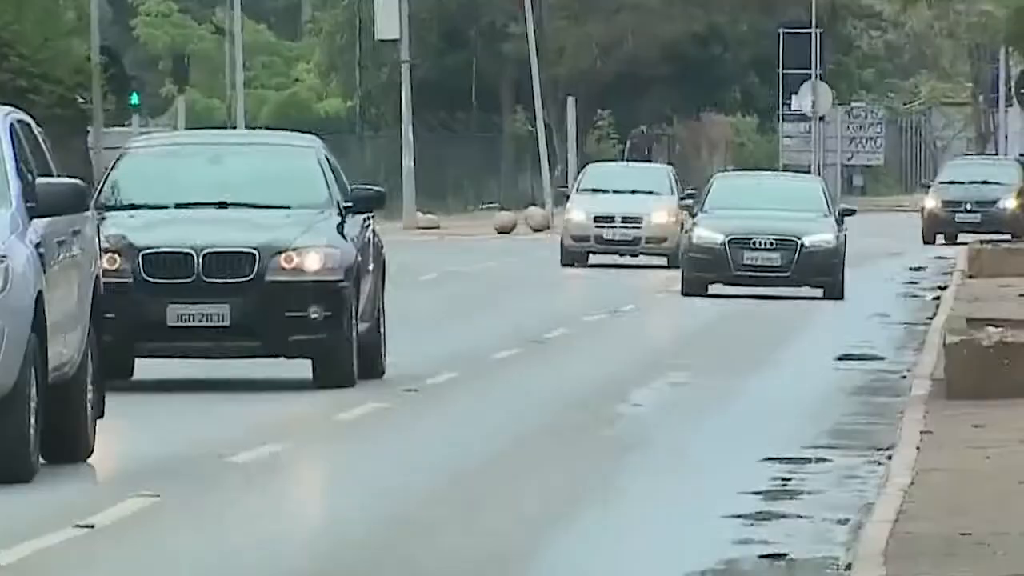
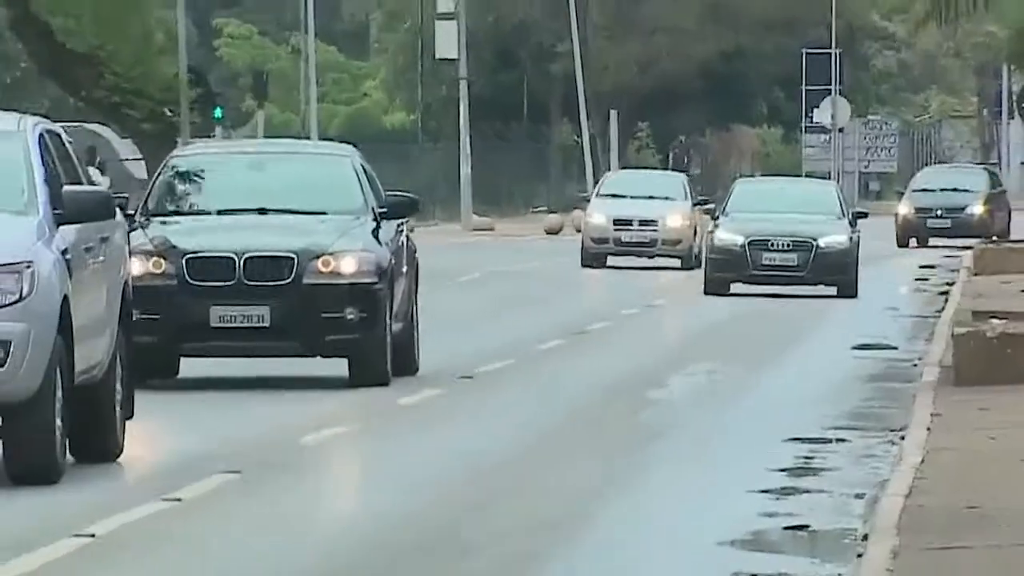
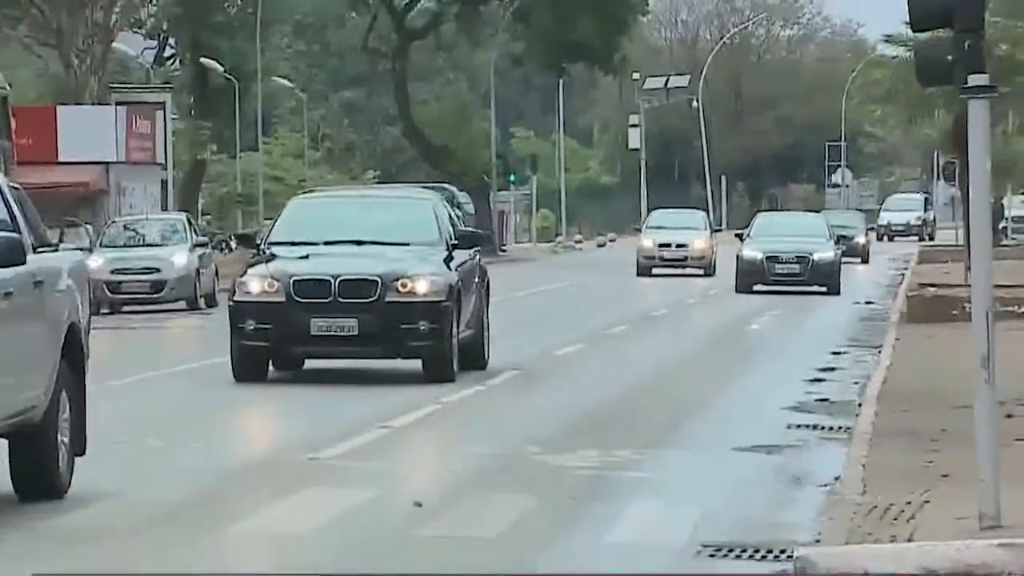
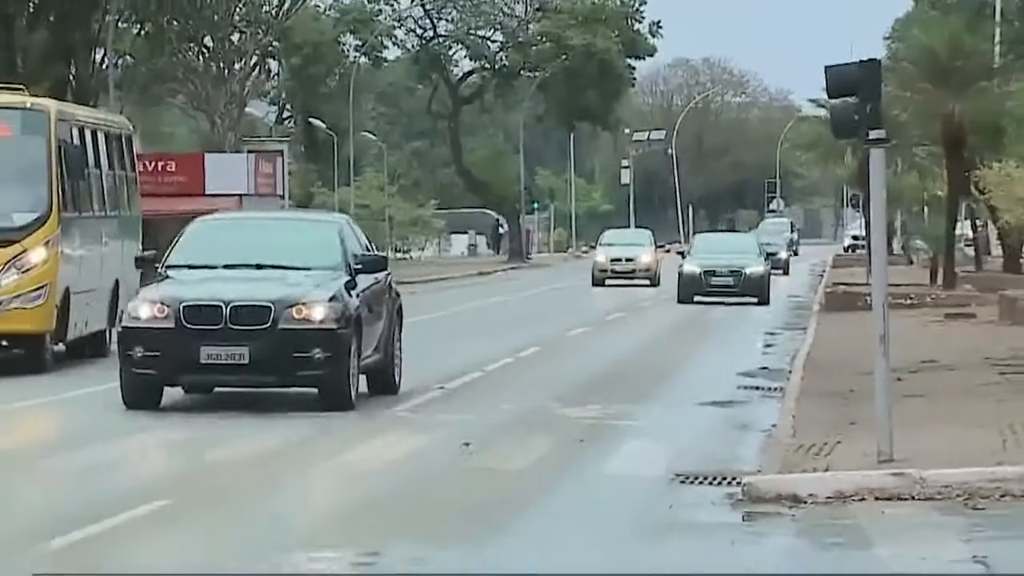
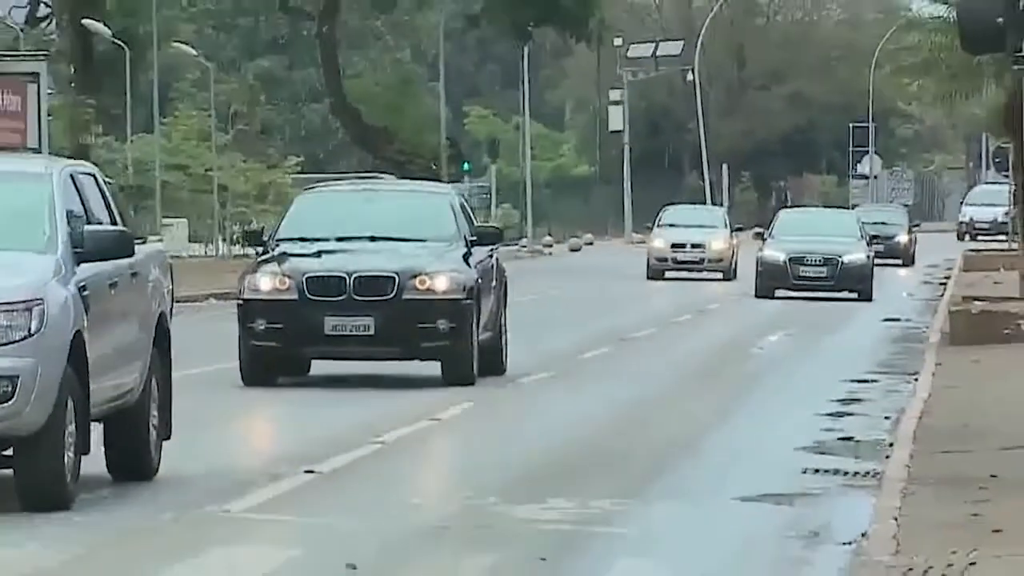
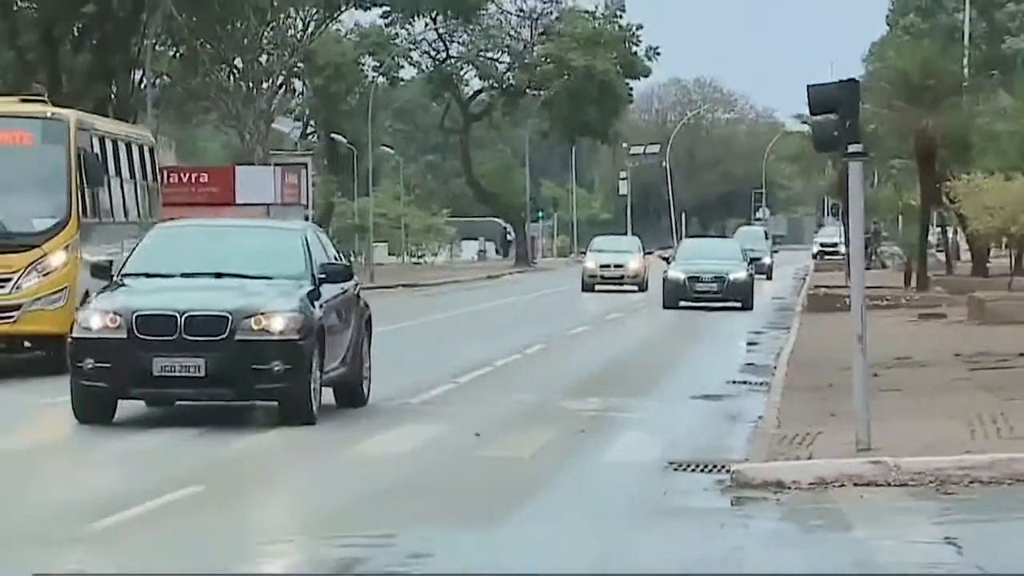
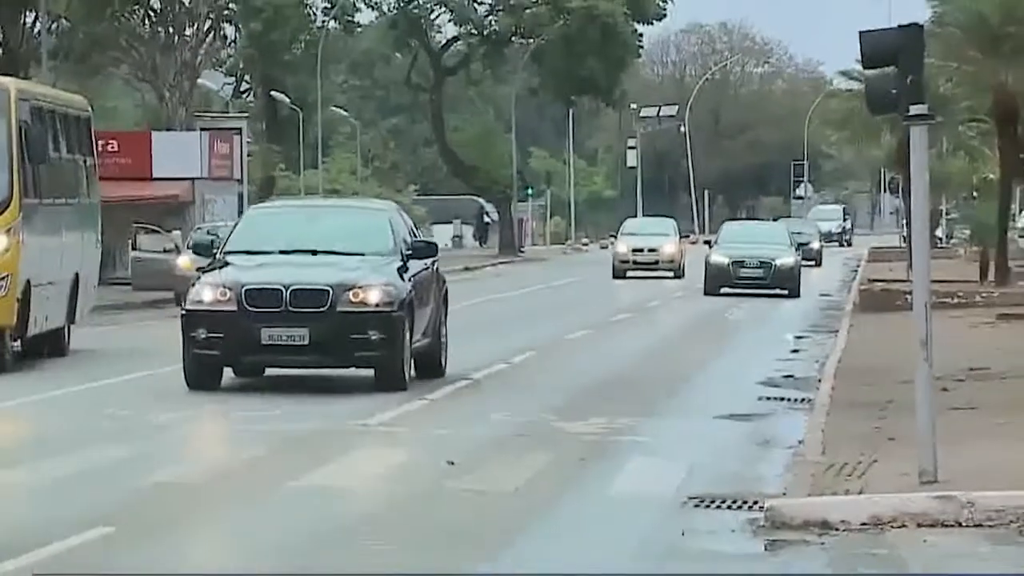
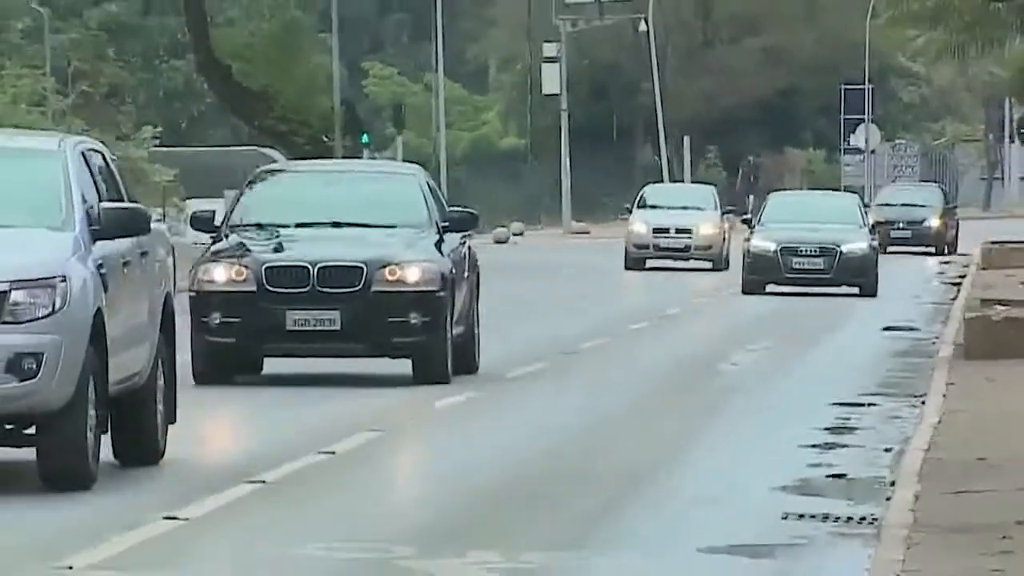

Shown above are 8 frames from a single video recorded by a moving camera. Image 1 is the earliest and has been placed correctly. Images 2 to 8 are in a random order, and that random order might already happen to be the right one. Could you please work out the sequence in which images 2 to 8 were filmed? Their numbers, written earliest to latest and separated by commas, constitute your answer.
2, 8, 5, 3, 7, 4, 6
